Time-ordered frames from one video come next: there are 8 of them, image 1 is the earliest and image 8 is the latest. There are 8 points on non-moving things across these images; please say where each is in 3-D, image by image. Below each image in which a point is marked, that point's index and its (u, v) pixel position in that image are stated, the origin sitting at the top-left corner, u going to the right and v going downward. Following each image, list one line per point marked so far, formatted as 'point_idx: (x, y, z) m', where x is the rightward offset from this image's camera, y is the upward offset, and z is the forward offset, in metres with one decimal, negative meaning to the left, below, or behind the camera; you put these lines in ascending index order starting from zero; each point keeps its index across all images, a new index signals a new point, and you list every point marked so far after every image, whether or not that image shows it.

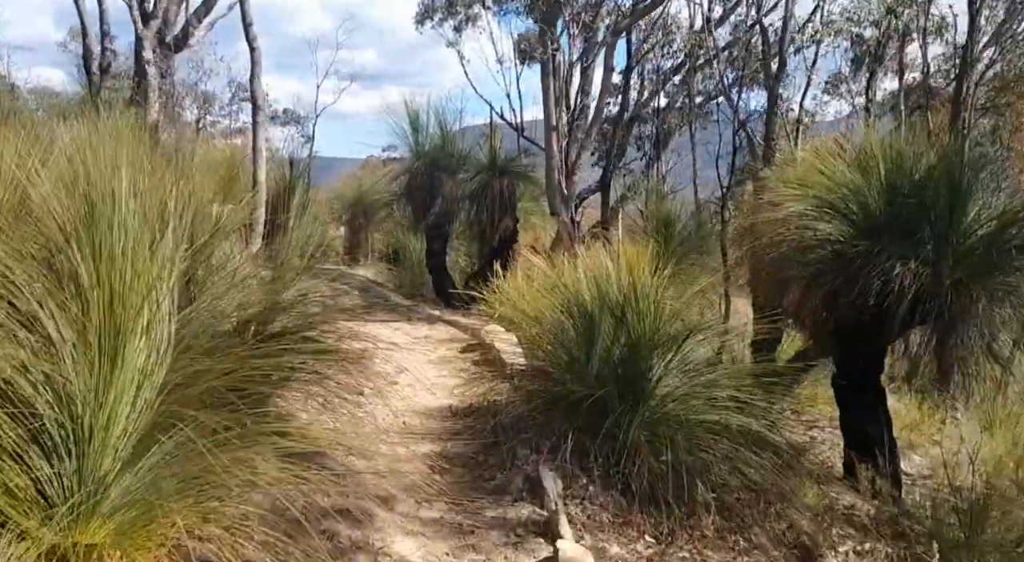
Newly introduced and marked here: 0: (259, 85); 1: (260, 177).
0: (-3.4, +2.6, +11.6) m
1: (-3.4, +1.4, +11.7) m
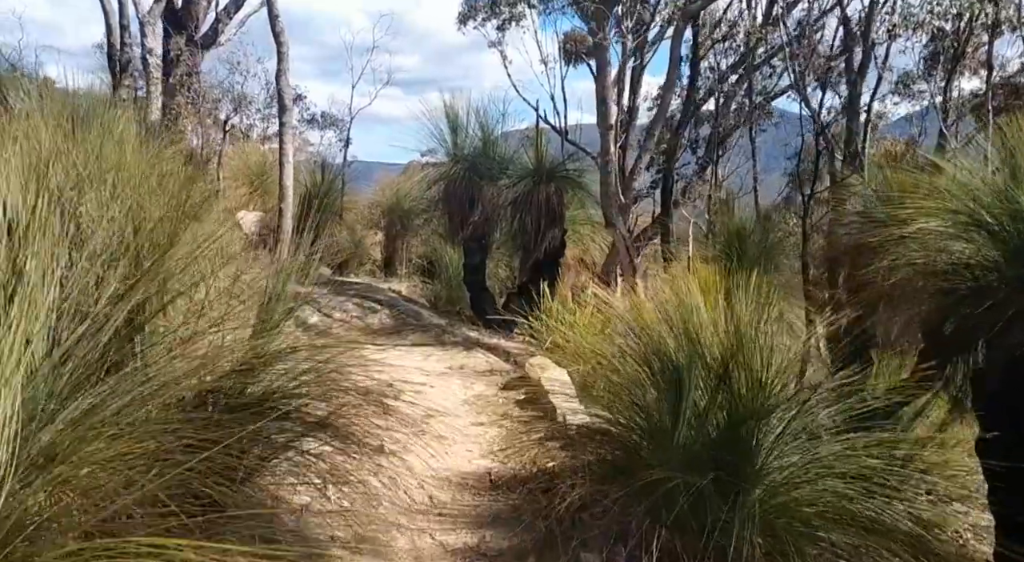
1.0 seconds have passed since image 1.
0: (-2.8, +2.4, +10.7) m
1: (-2.8, +1.2, +10.9) m
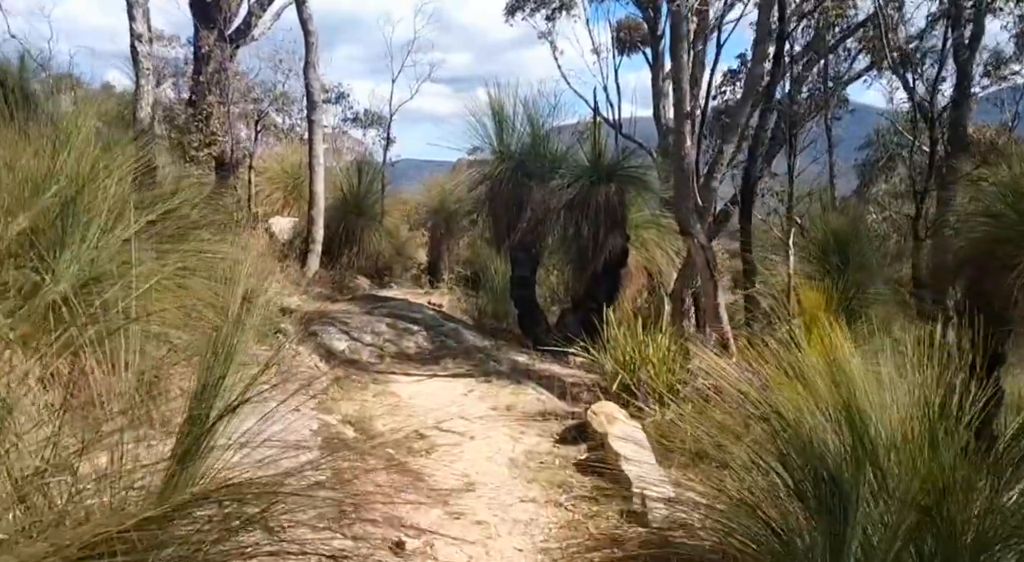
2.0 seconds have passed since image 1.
0: (-2.2, +2.3, +9.8) m
1: (-2.2, +1.1, +9.9) m
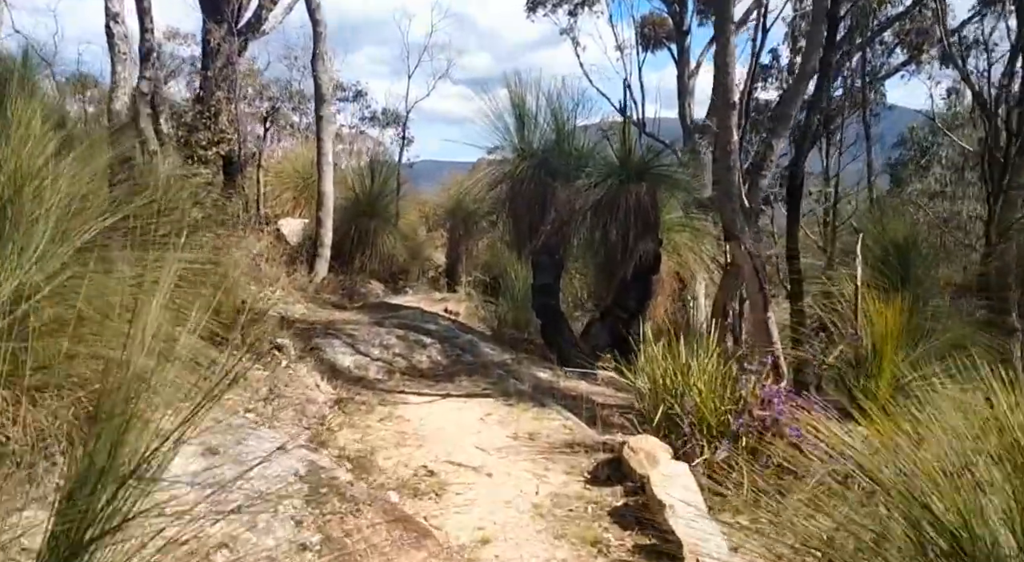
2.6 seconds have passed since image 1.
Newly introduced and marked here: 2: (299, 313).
0: (-2.0, +2.2, +9.2) m
1: (-2.0, +1.0, +9.3) m
2: (-1.9, -0.3, +7.7) m
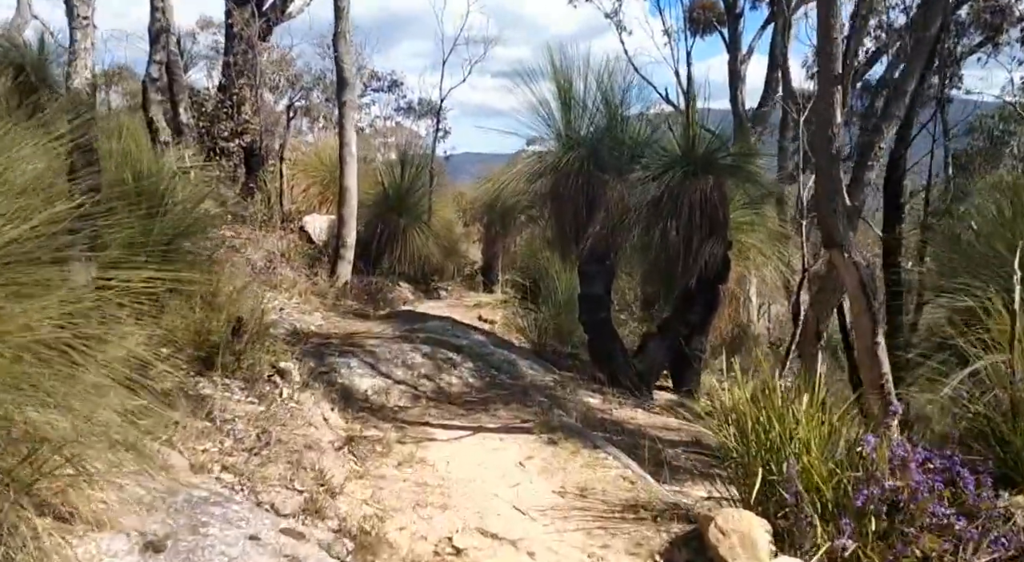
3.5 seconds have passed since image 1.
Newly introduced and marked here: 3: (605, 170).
0: (-1.6, +2.2, +8.3) m
1: (-1.6, +1.0, +8.4) m
2: (-1.5, -0.3, +6.8) m
3: (+0.7, +0.8, +6.5) m
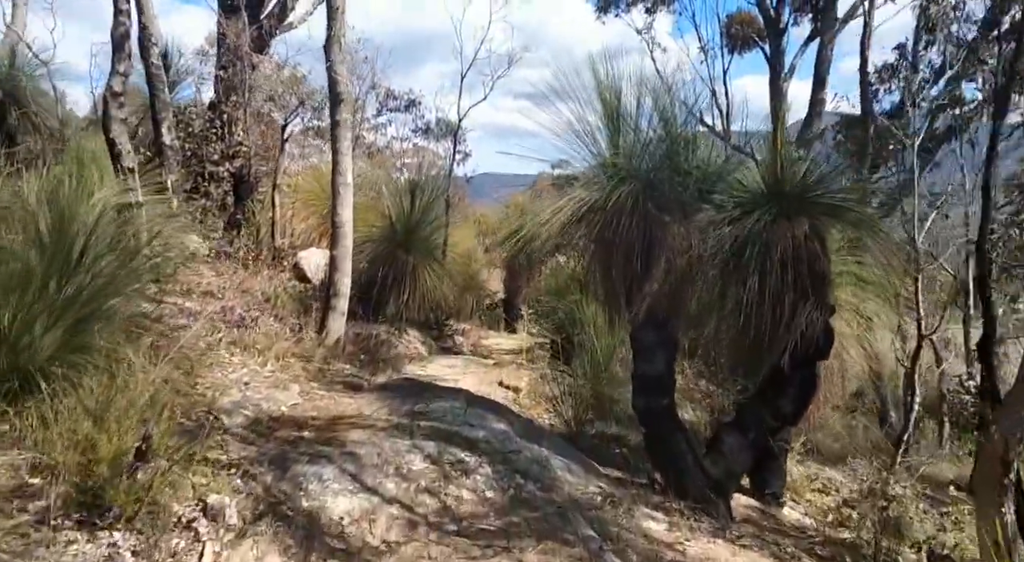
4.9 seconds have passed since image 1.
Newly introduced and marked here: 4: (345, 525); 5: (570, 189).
0: (-1.4, +1.7, +6.8) m
1: (-1.4, +0.5, +6.9) m
2: (-1.4, -0.8, +5.3) m
3: (+0.9, +0.4, +5.0) m
4: (-0.7, -1.1, +3.8) m
5: (+0.4, +0.5, +5.3) m
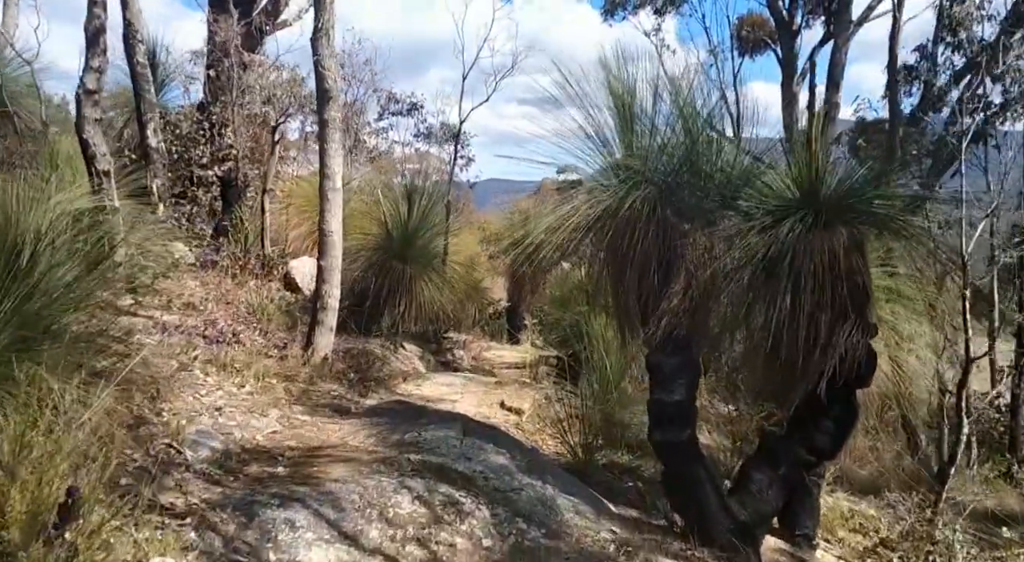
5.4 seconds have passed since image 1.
0: (-1.3, +1.7, +6.3) m
1: (-1.3, +0.4, +6.4) m
2: (-1.3, -0.8, +4.8) m
3: (+0.9, +0.3, +4.4) m
4: (-0.7, -1.1, +3.2) m
5: (+0.4, +0.4, +4.7) m
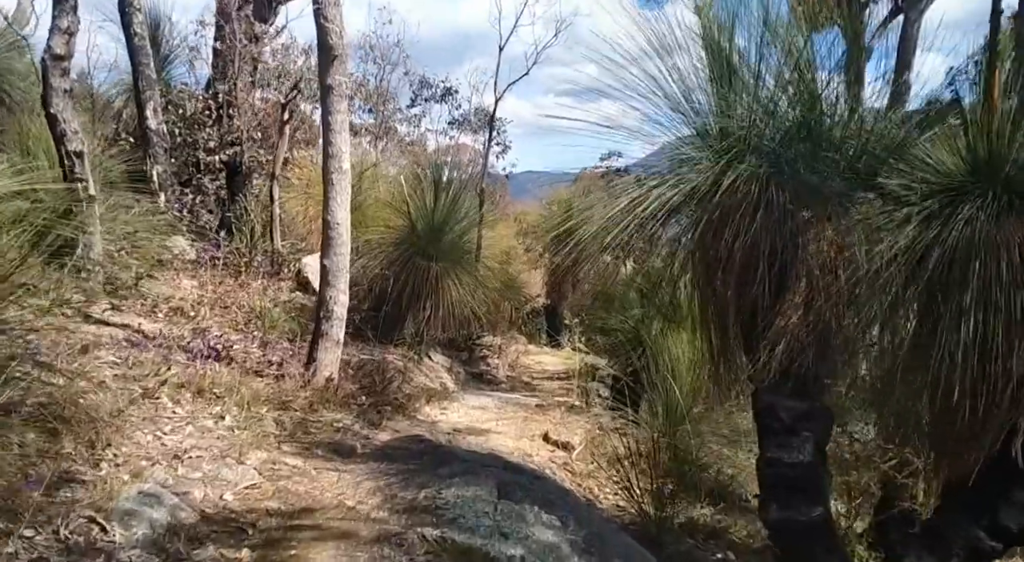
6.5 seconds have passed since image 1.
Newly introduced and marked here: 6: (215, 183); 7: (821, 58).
0: (-1.1, +1.6, +5.1) m
1: (-1.1, +0.4, +5.2) m
2: (-1.1, -0.9, +3.6) m
3: (+1.1, +0.3, +3.2) m
4: (-0.6, -1.2, +2.0) m
5: (+0.6, +0.4, +3.5) m
6: (-3.0, +1.0, +8.9) m
7: (+1.2, +0.9, +3.4) m
